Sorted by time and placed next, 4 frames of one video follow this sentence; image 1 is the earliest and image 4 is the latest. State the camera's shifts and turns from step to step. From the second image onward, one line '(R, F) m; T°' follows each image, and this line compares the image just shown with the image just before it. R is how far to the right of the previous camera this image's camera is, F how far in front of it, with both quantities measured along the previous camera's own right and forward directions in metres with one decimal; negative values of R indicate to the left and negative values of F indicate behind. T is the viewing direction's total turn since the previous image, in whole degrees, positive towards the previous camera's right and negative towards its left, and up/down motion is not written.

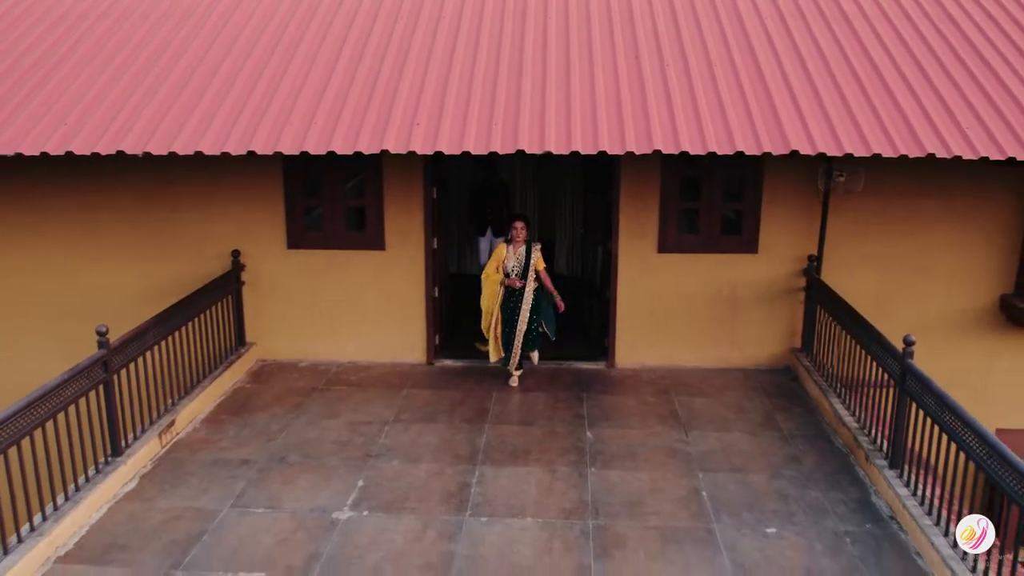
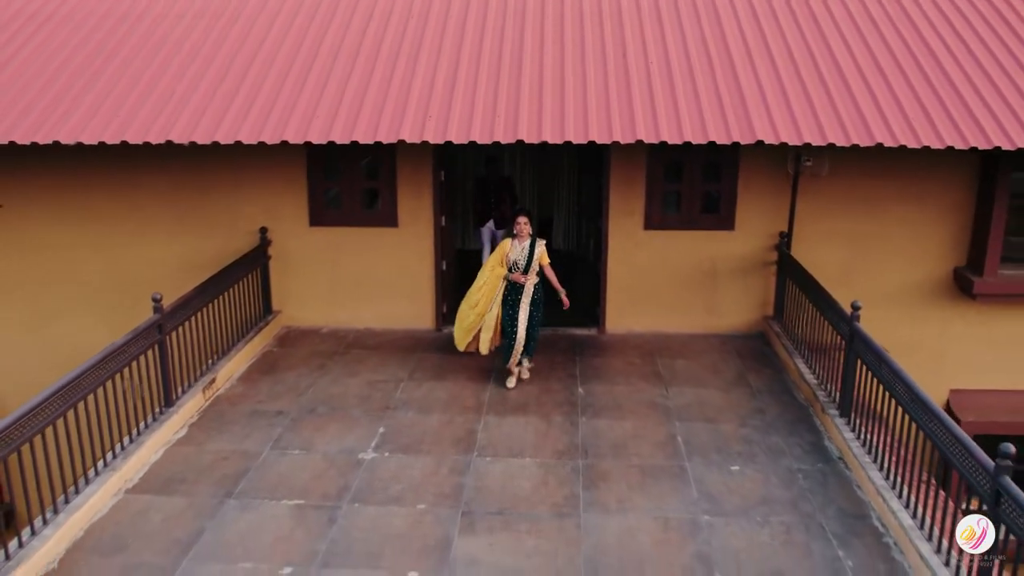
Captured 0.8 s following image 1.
(0.0, -0.7) m; 0°
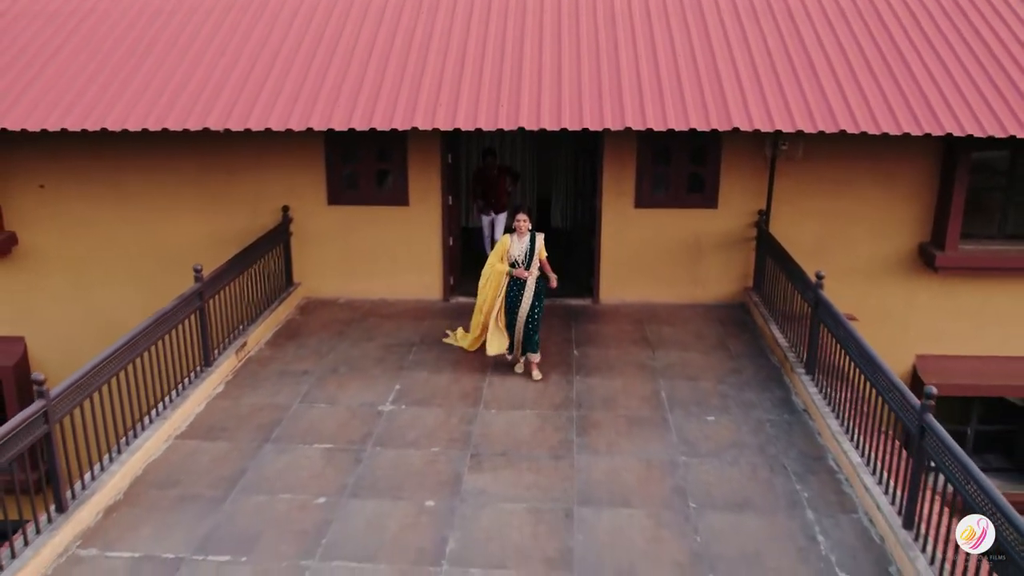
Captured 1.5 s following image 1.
(0.0, -0.7) m; 0°
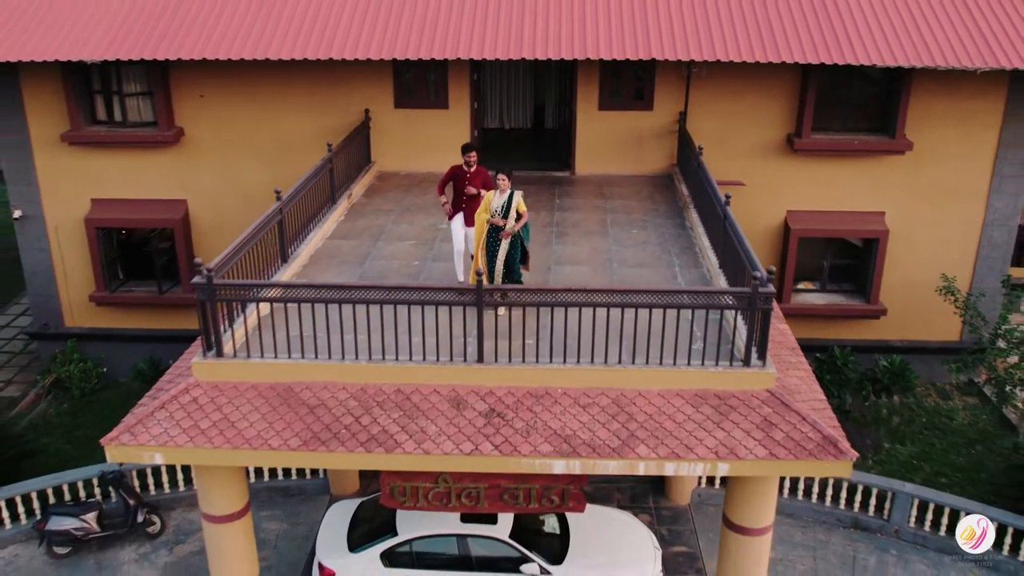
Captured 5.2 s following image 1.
(-0.1, -4.2) m; 0°
